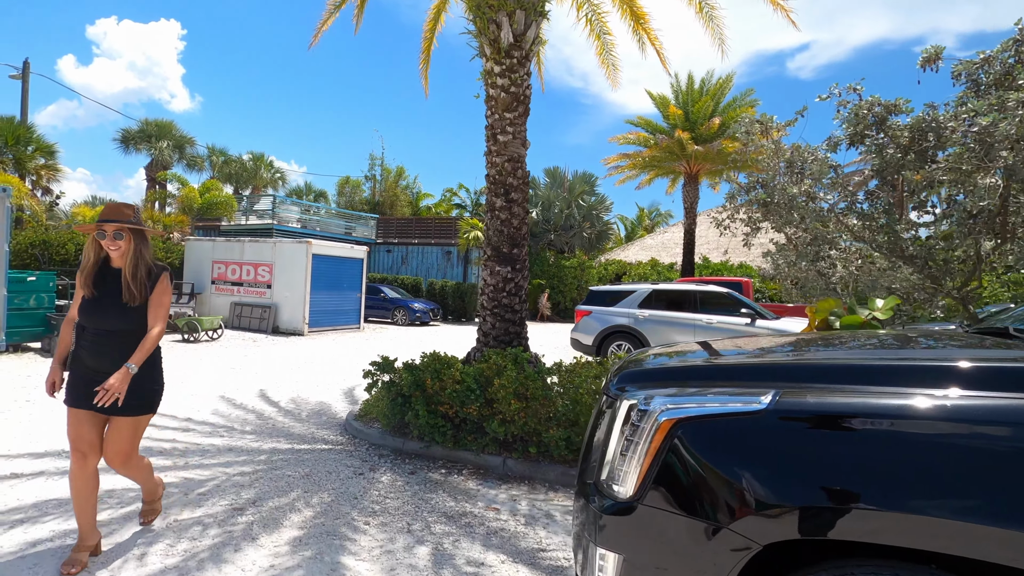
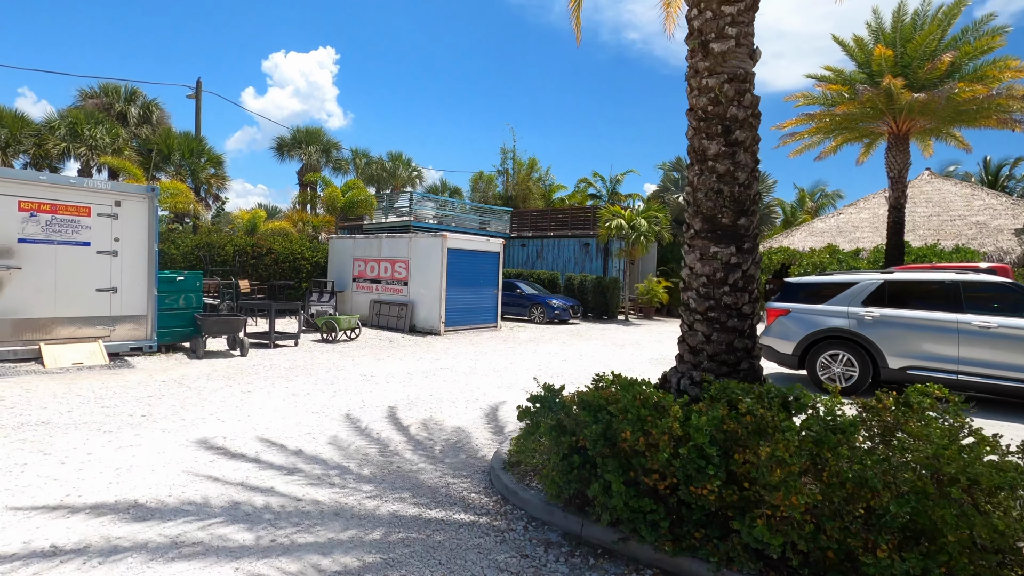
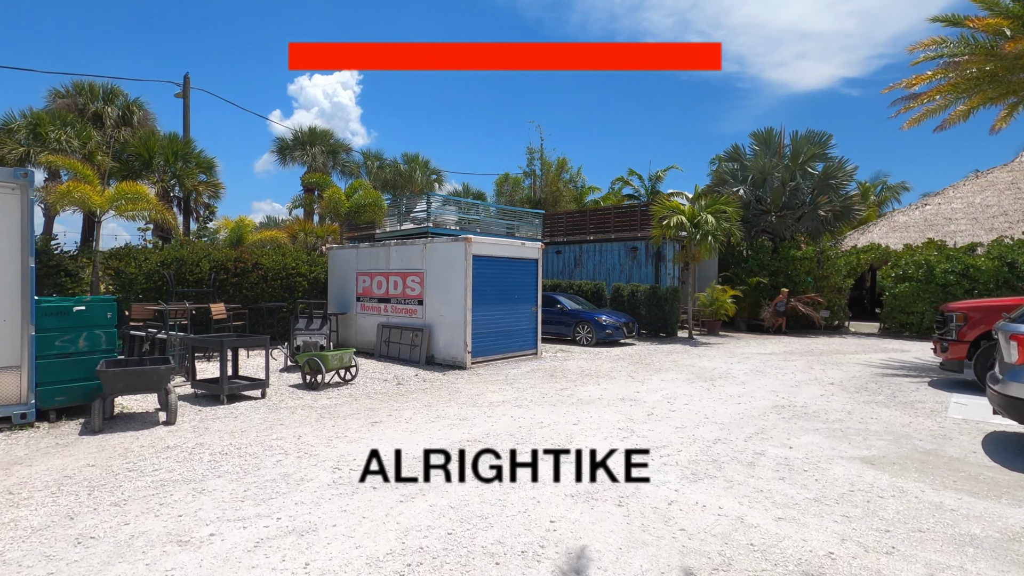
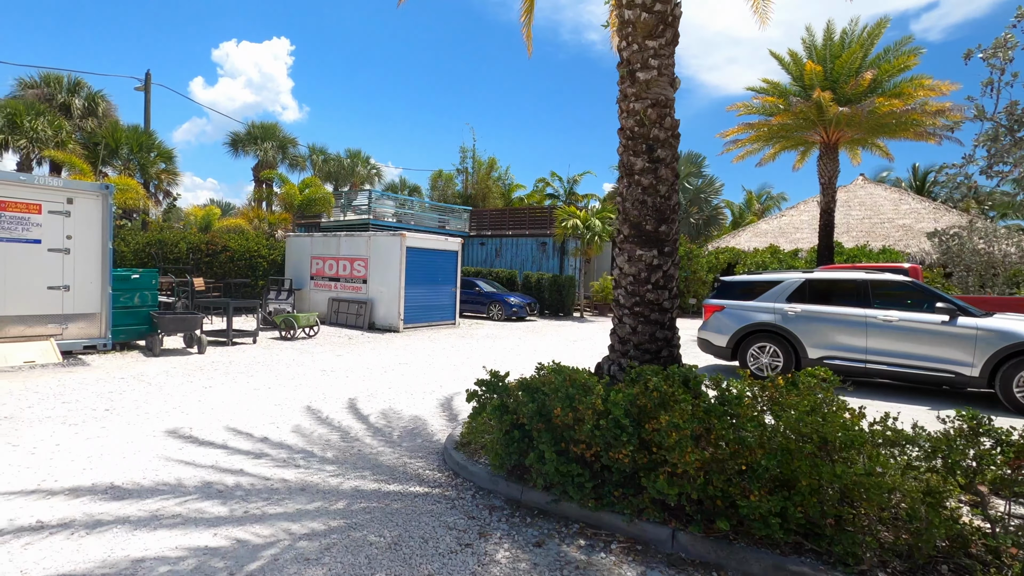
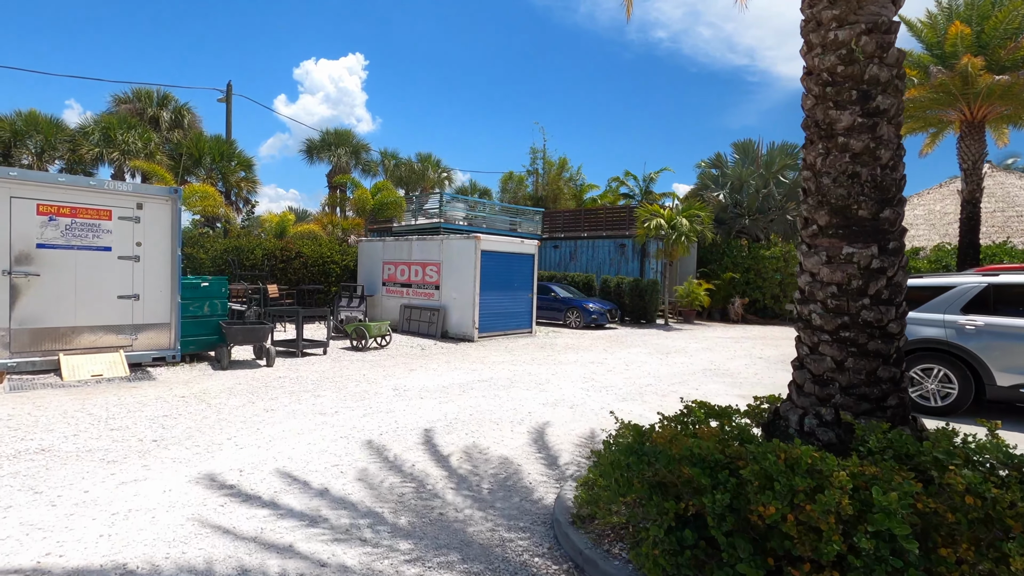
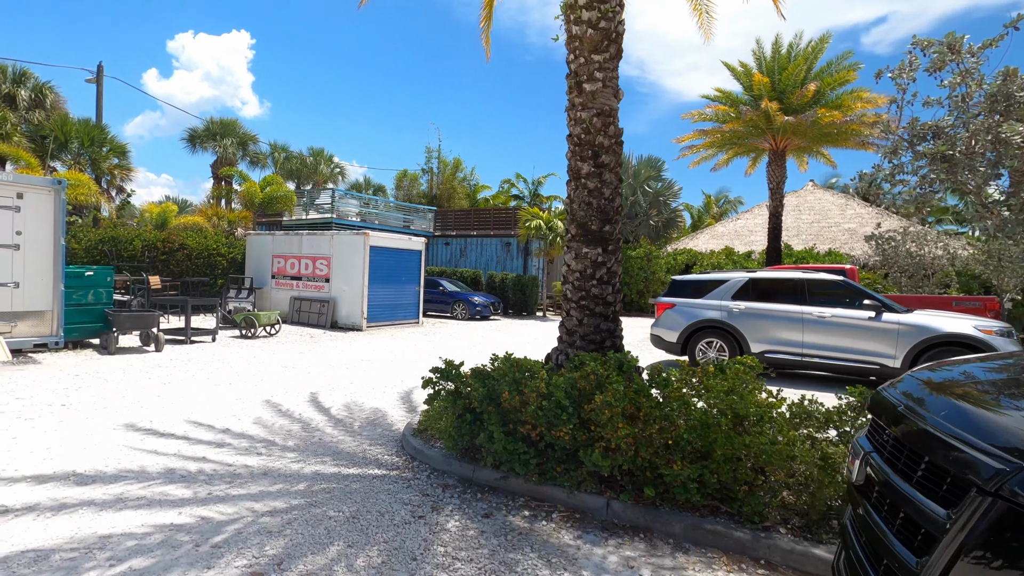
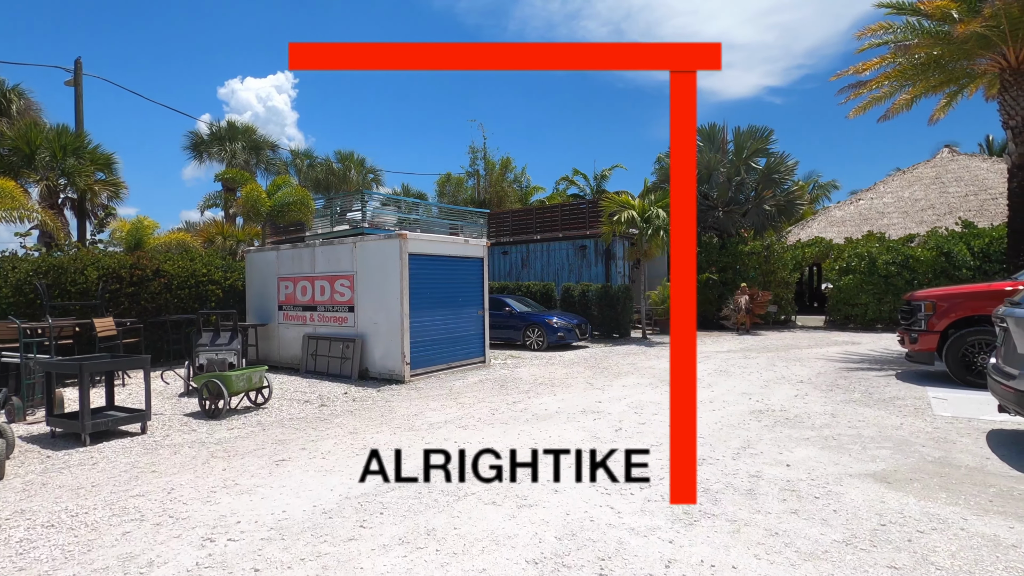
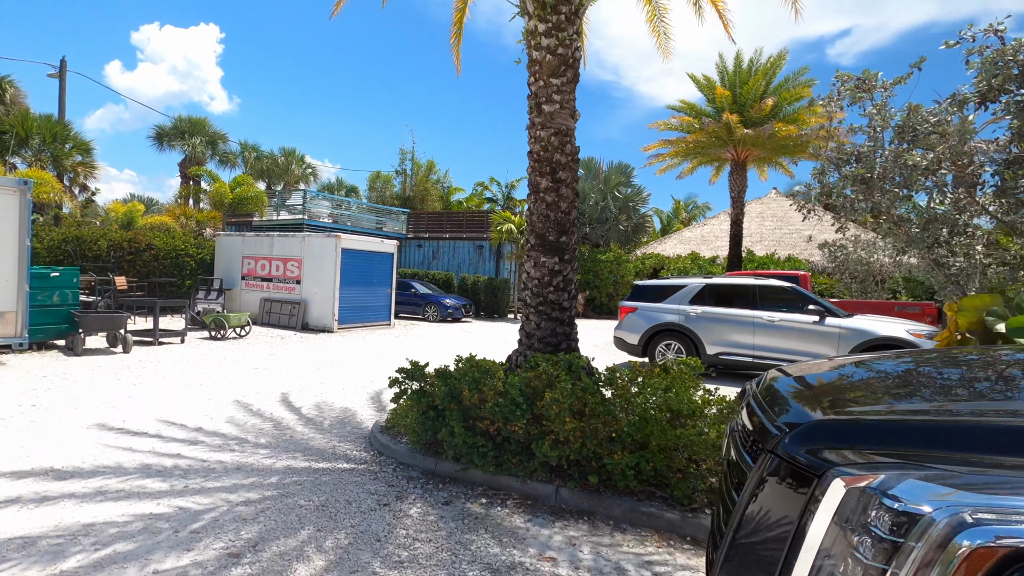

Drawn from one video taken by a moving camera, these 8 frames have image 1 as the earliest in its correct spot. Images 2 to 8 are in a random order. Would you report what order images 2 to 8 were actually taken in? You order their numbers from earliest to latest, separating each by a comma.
8, 6, 4, 2, 5, 3, 7
